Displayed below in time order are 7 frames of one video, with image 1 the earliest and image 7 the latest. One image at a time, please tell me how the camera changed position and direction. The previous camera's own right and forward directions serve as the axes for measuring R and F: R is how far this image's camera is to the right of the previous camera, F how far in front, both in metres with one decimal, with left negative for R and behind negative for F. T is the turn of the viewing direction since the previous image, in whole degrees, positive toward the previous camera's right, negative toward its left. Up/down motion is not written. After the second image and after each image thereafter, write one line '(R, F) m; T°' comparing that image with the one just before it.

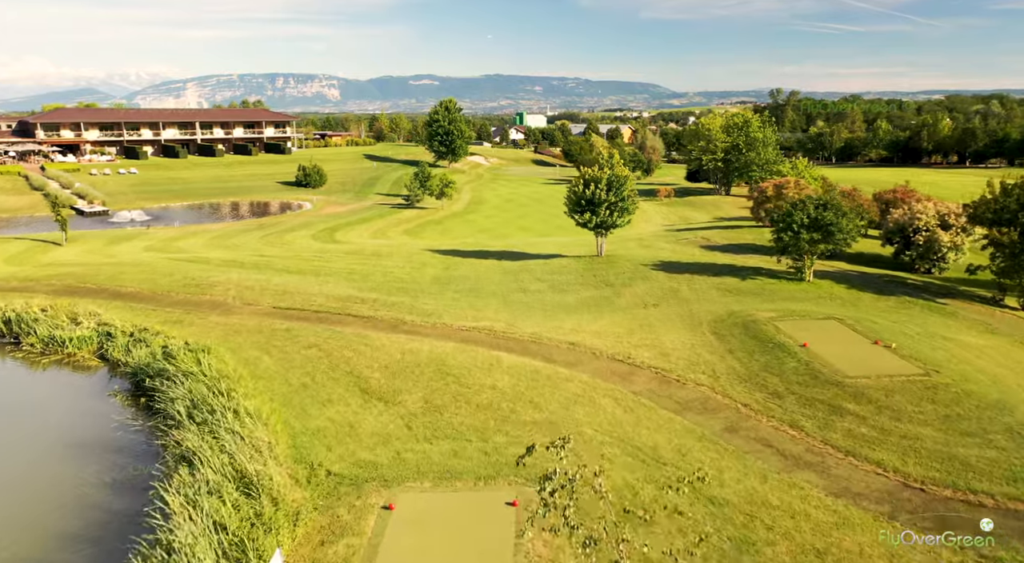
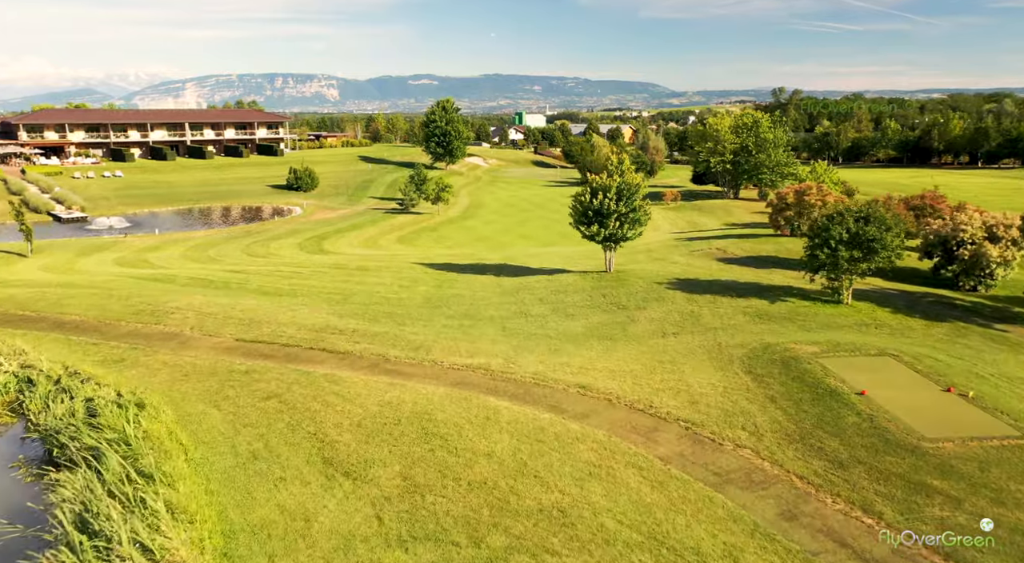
(0.0, +3.4) m; 0°
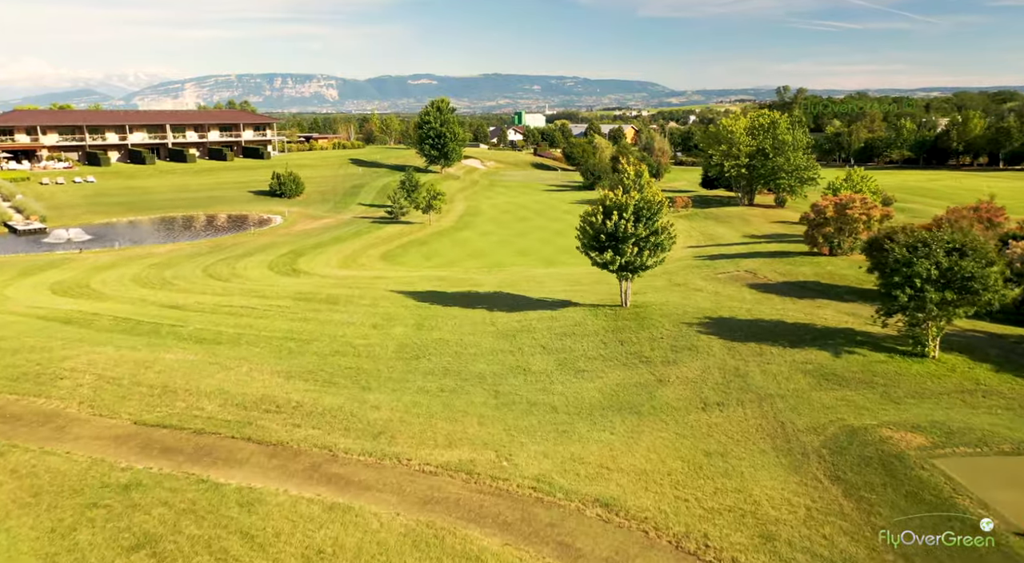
(+0.2, +5.7) m; 0°
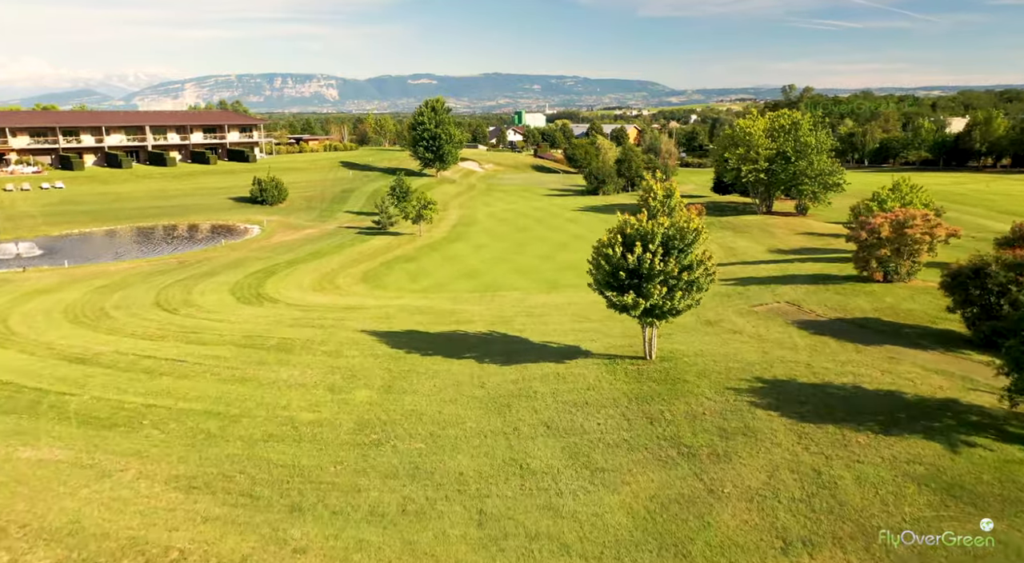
(+0.2, +5.8) m; 0°
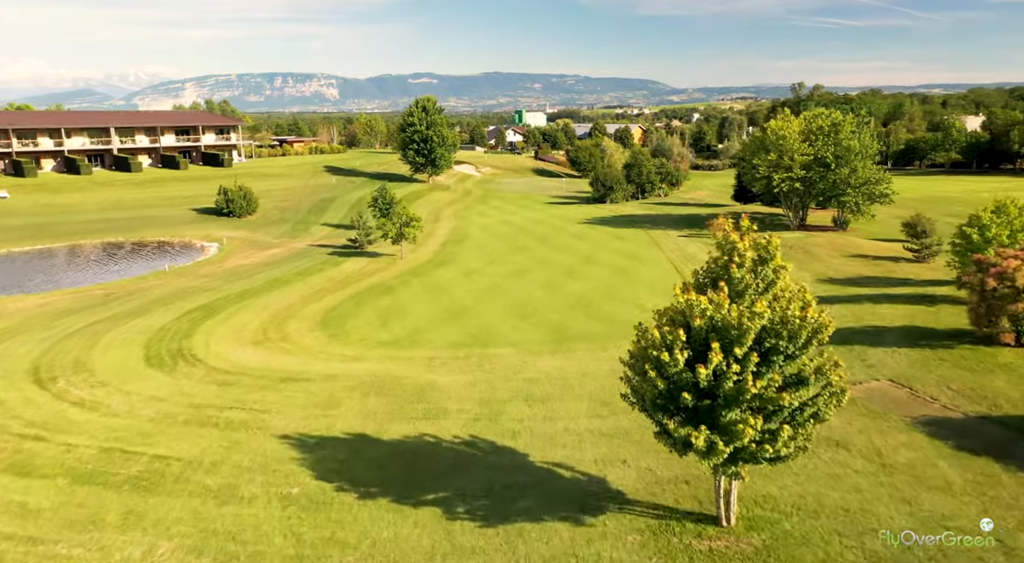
(+0.3, +8.8) m; 0°
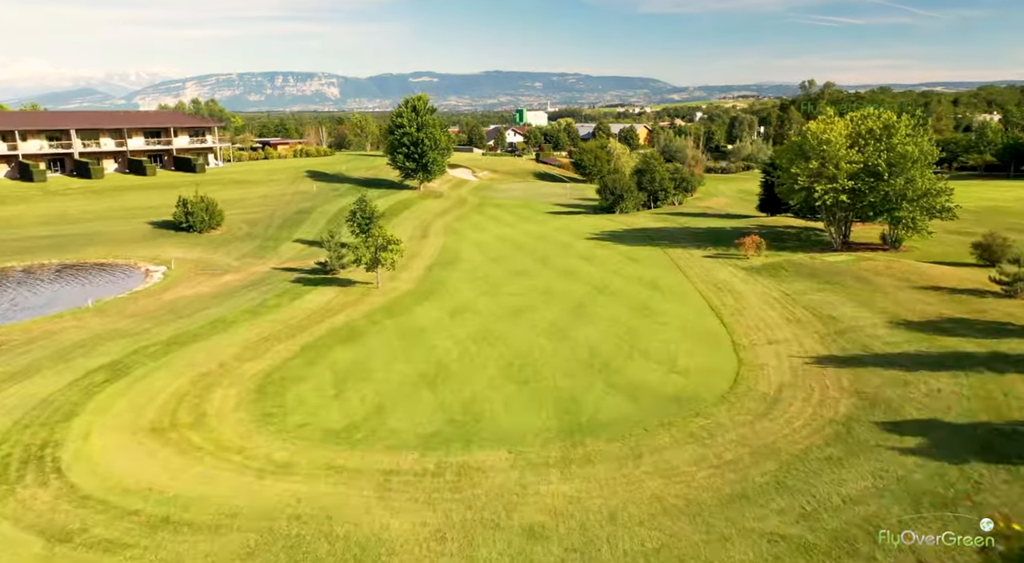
(+0.3, +8.5) m; 0°
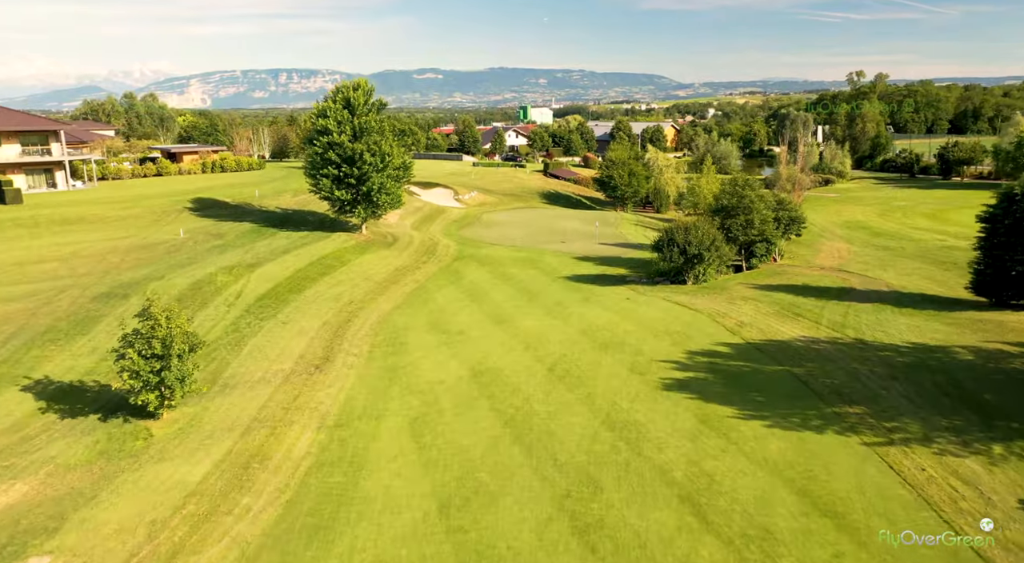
(+0.6, +34.3) m; 0°
